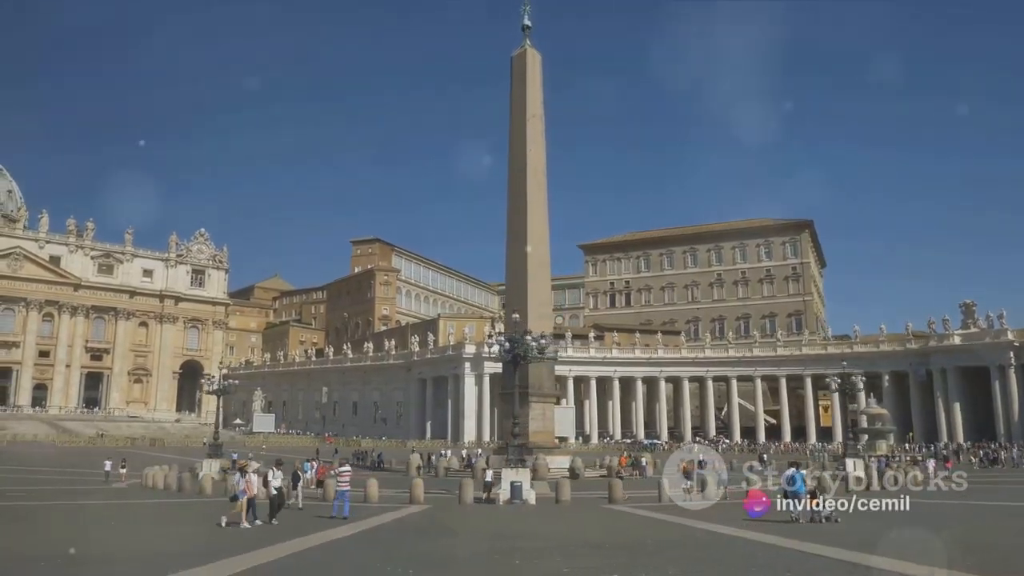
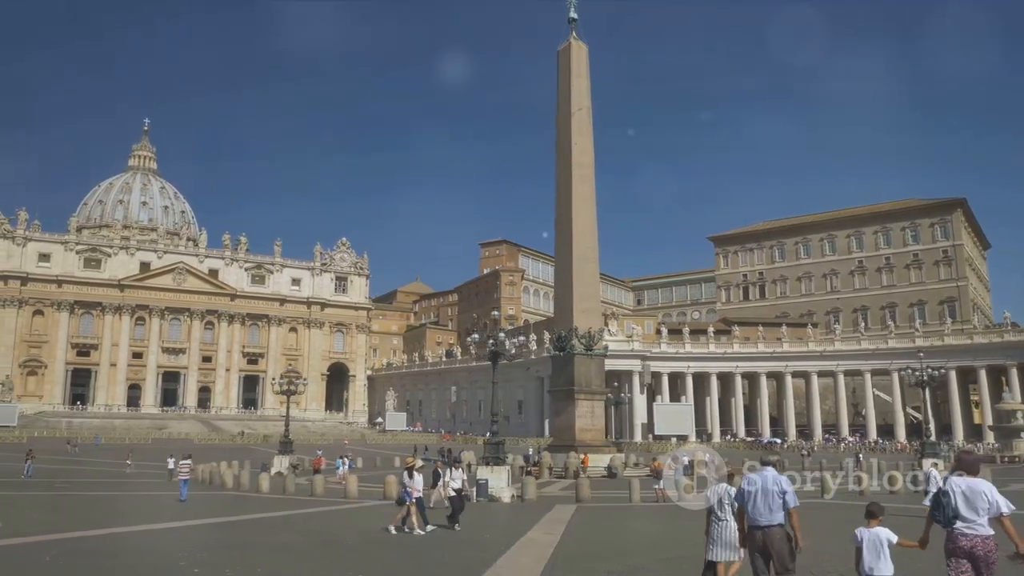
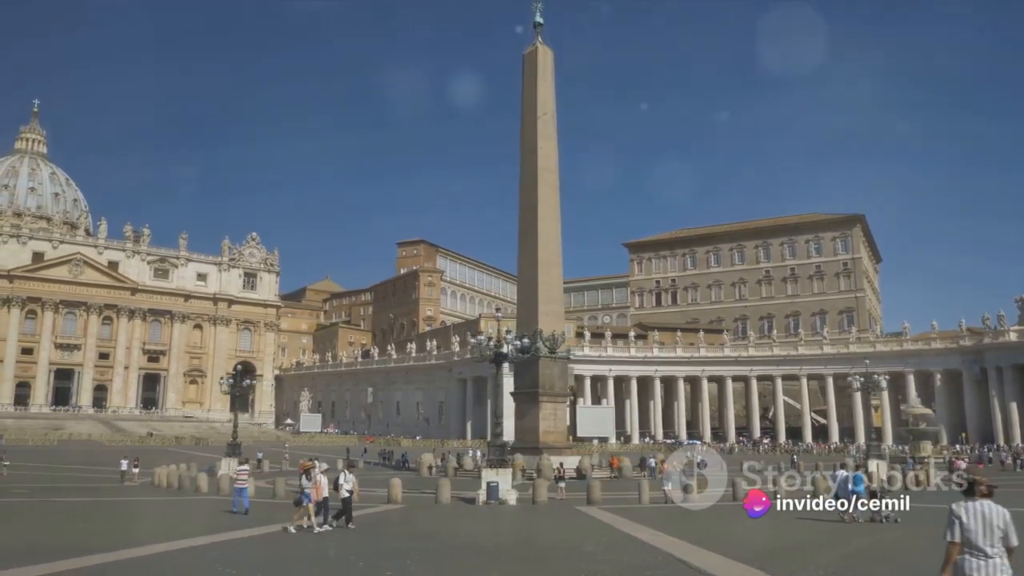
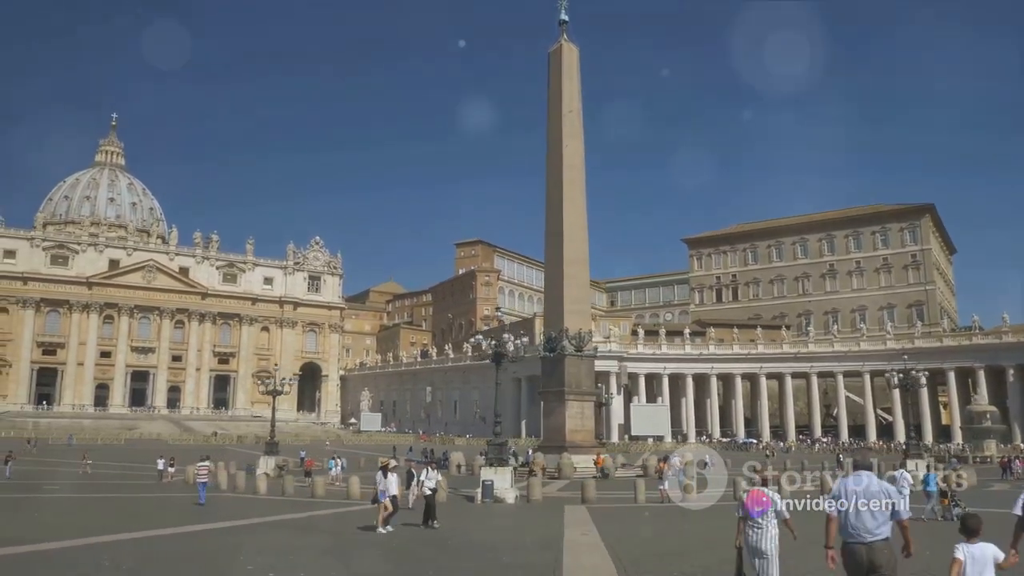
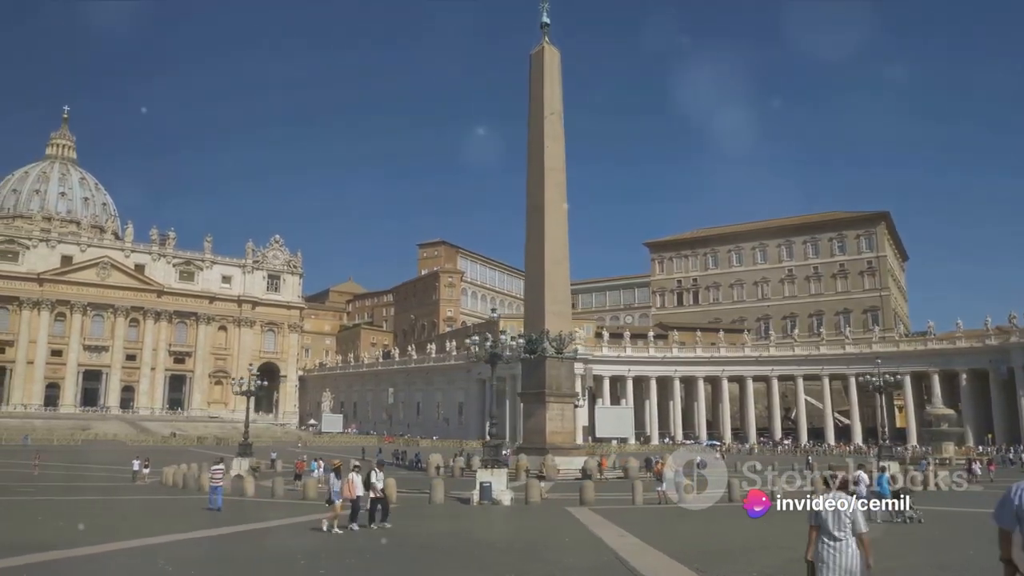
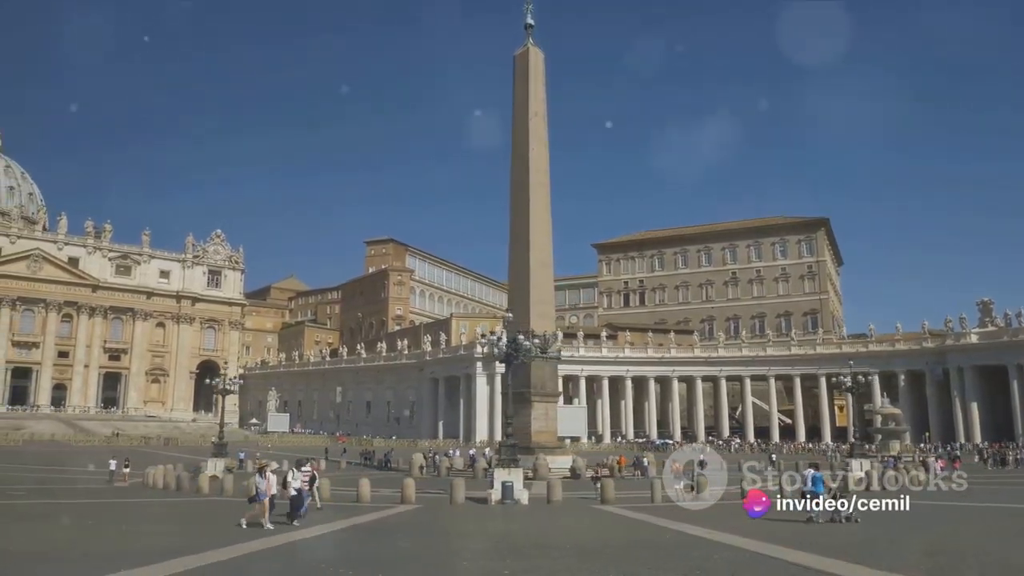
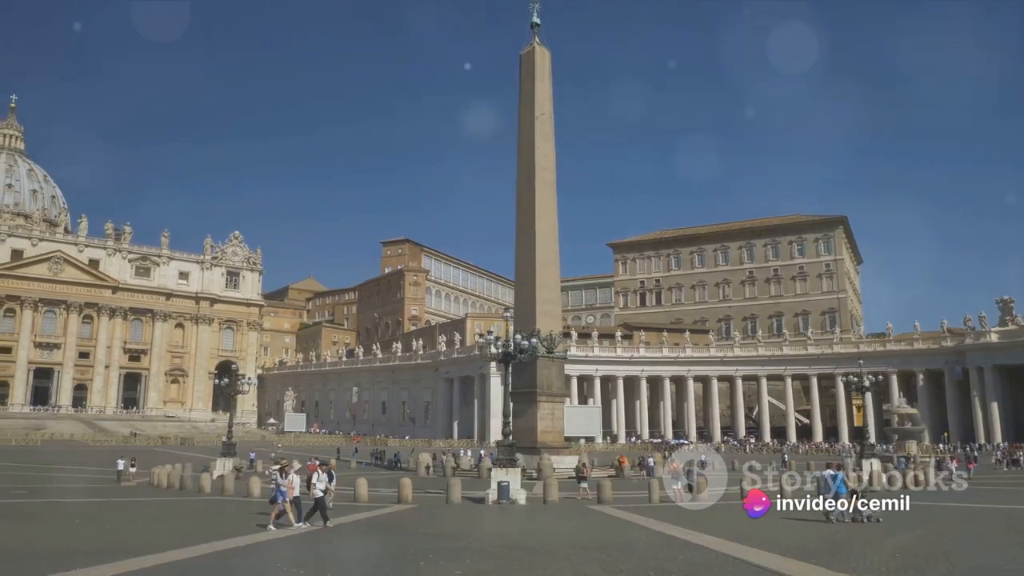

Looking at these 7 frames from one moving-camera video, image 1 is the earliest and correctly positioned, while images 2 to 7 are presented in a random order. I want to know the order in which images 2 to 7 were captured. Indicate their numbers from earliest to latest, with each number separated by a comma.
6, 7, 3, 5, 4, 2
